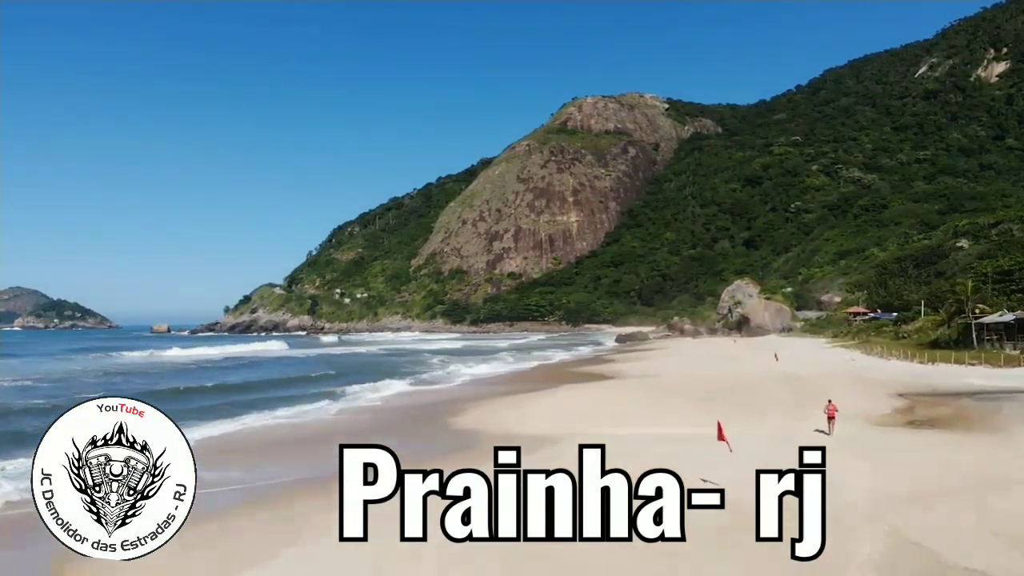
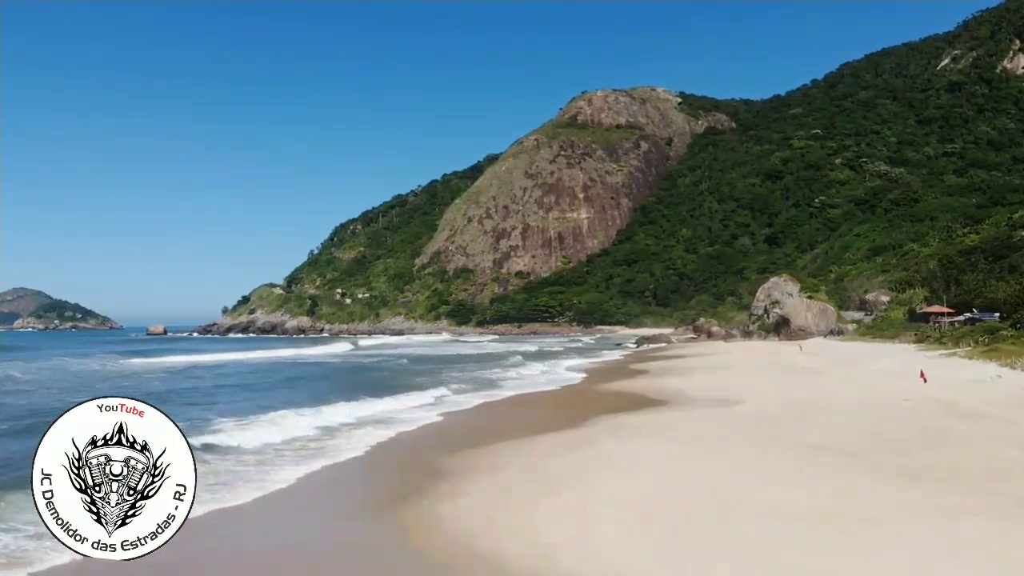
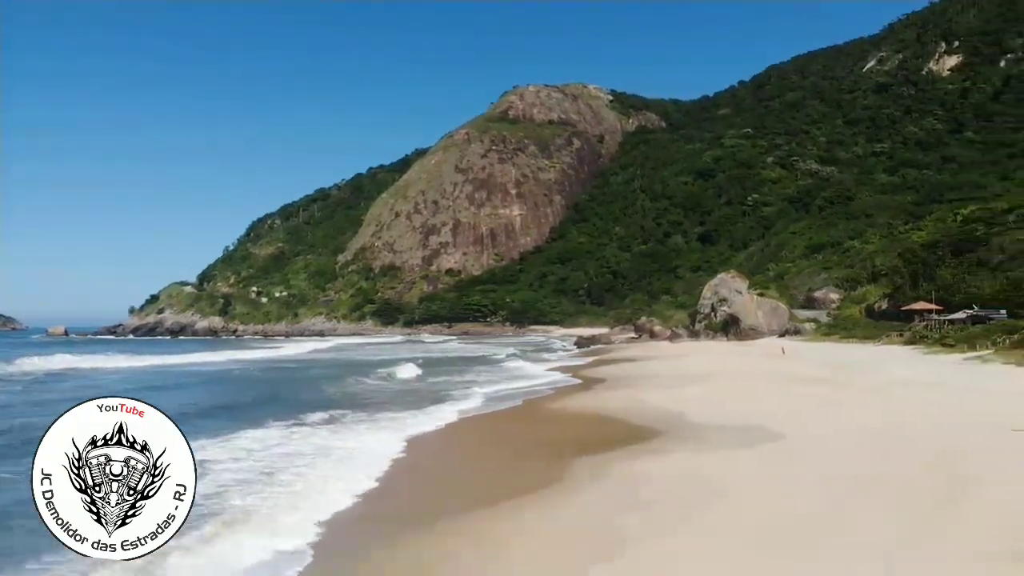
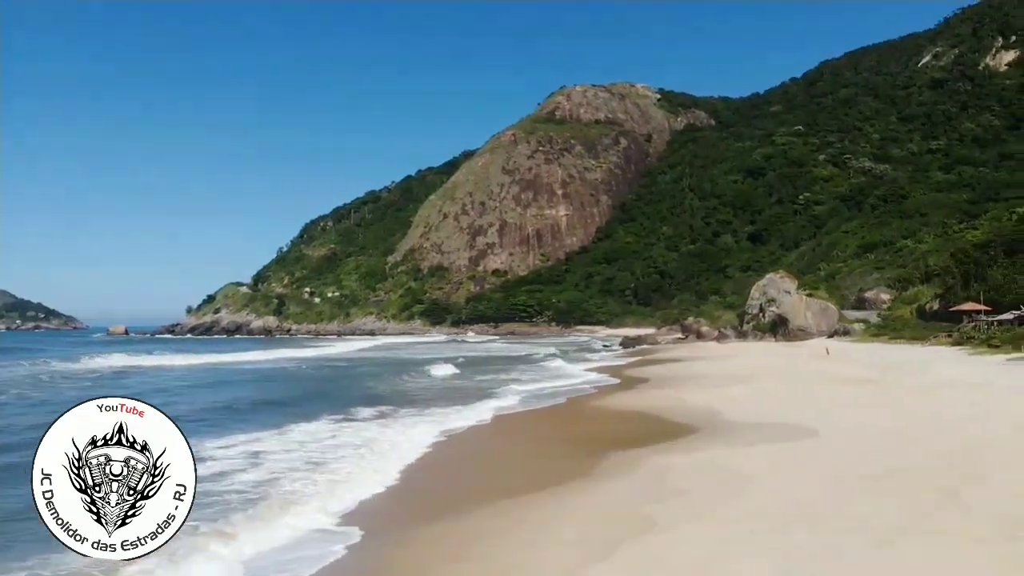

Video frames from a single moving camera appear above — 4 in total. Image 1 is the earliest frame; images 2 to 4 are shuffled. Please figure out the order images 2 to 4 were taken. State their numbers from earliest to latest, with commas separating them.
2, 4, 3
